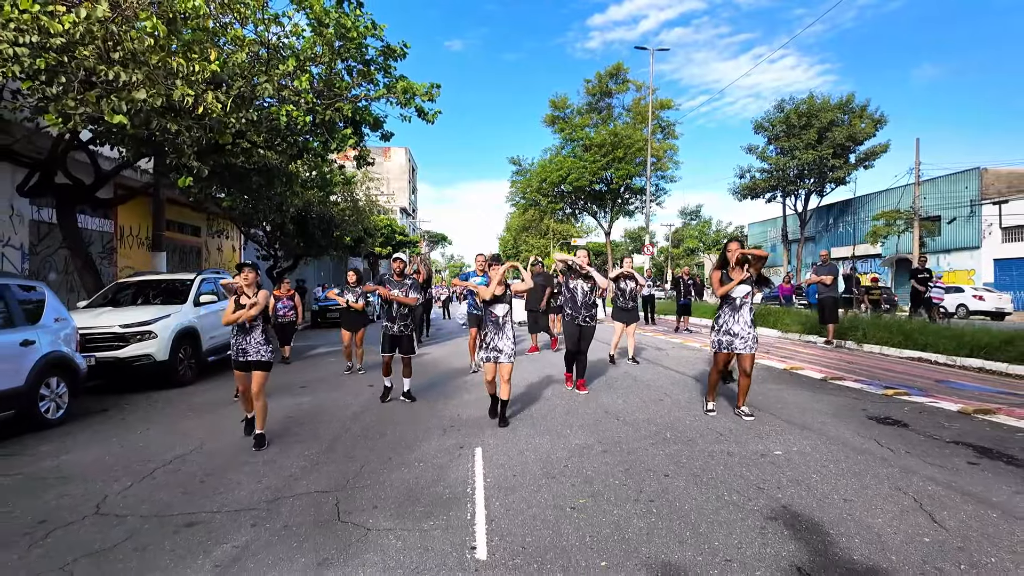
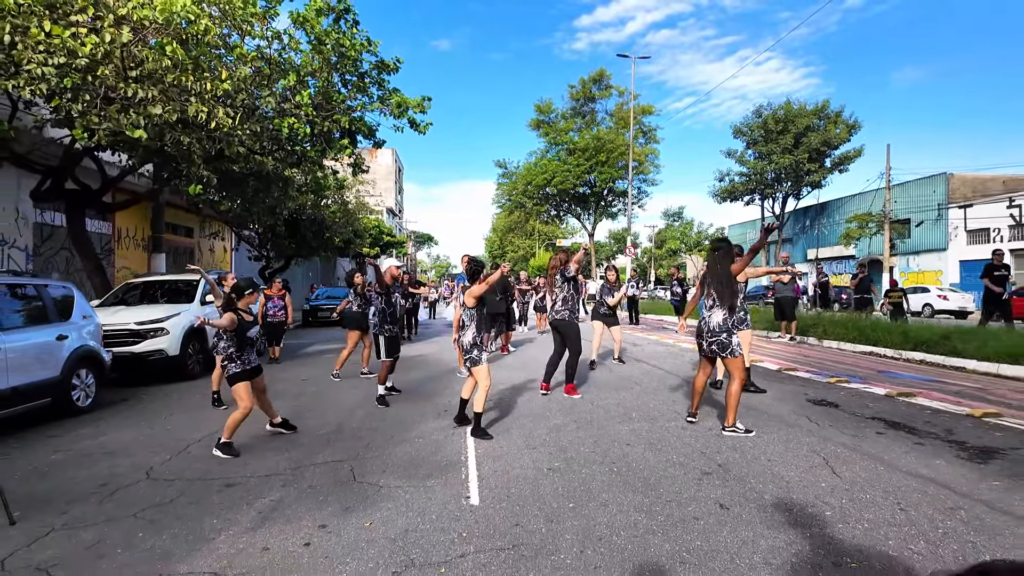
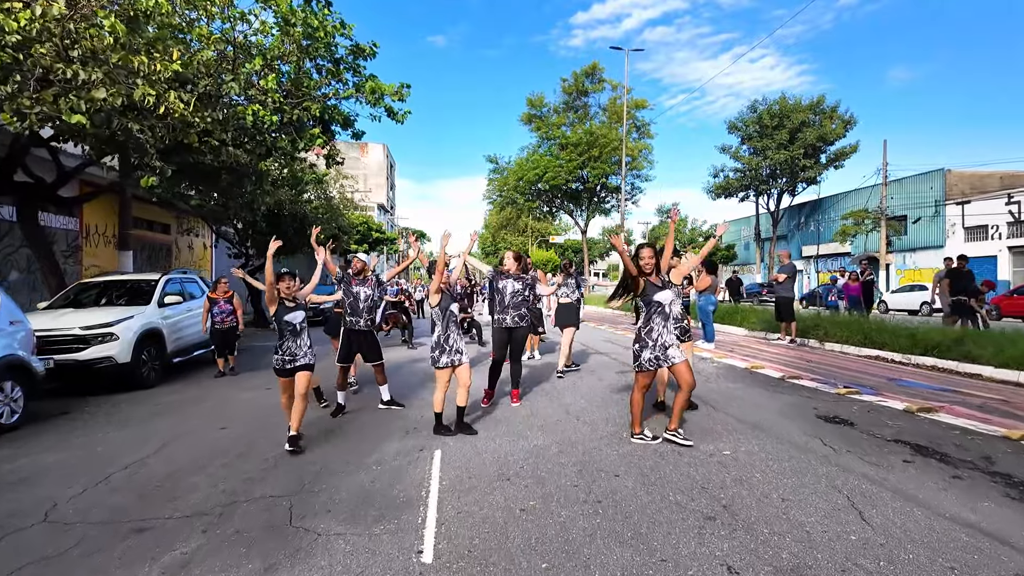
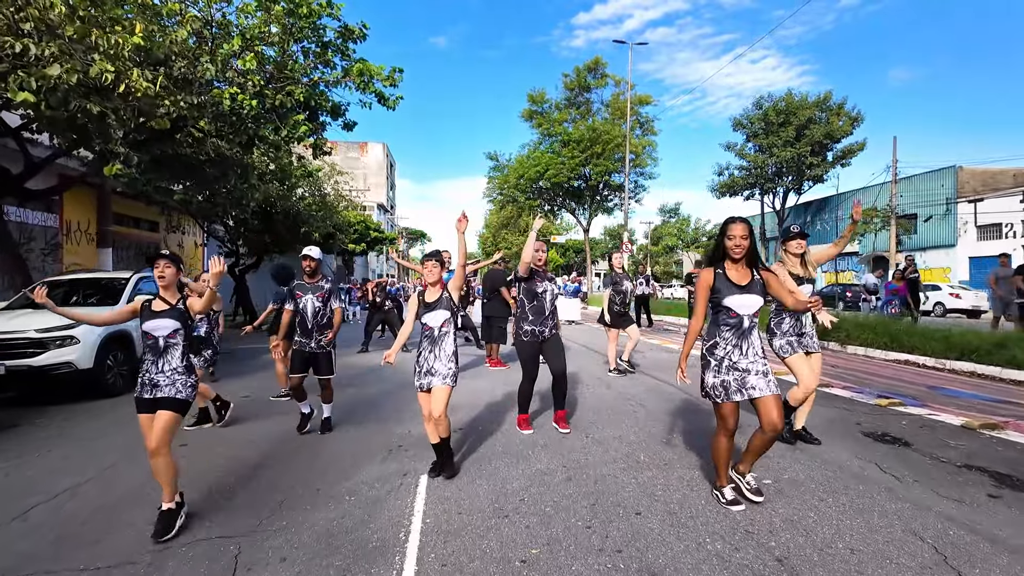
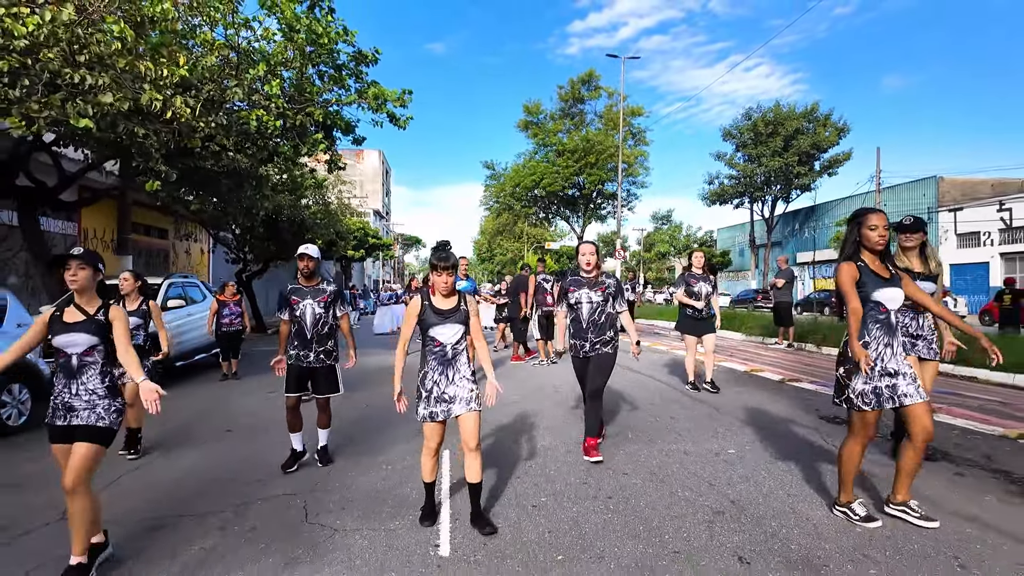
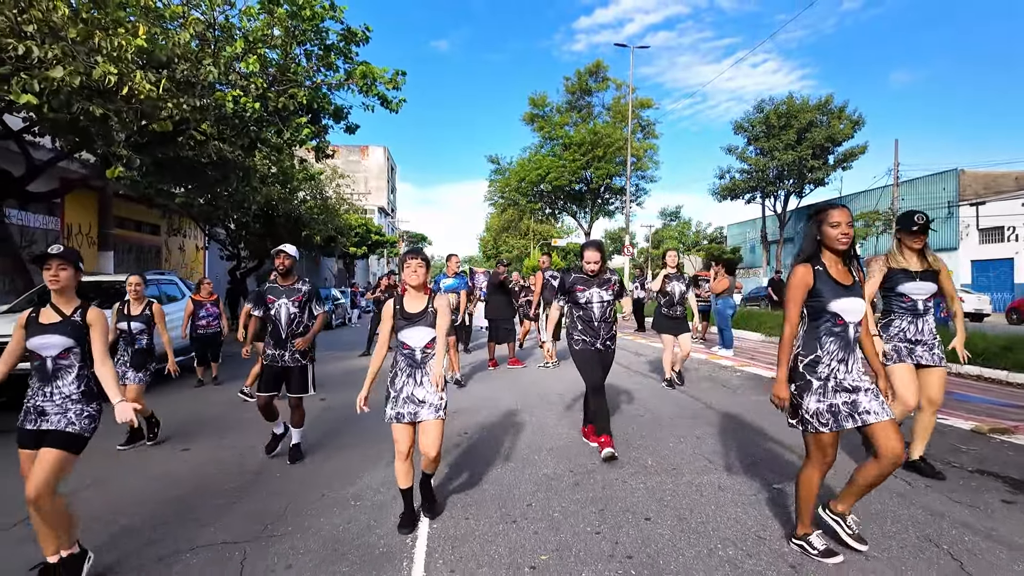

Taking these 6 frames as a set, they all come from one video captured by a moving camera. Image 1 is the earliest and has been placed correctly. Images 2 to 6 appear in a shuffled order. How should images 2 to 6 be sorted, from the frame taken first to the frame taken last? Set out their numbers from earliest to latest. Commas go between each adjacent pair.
2, 3, 4, 6, 5
